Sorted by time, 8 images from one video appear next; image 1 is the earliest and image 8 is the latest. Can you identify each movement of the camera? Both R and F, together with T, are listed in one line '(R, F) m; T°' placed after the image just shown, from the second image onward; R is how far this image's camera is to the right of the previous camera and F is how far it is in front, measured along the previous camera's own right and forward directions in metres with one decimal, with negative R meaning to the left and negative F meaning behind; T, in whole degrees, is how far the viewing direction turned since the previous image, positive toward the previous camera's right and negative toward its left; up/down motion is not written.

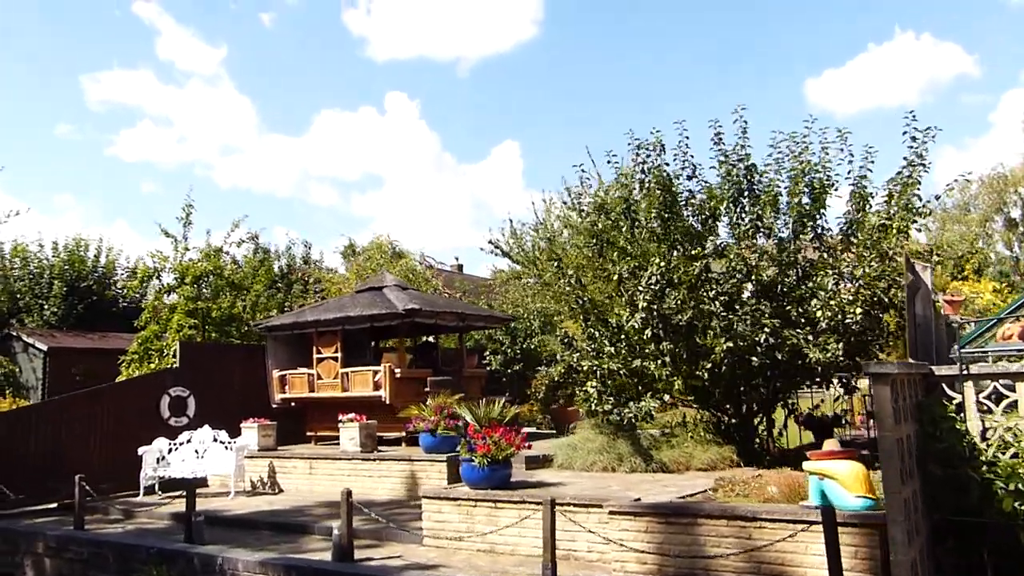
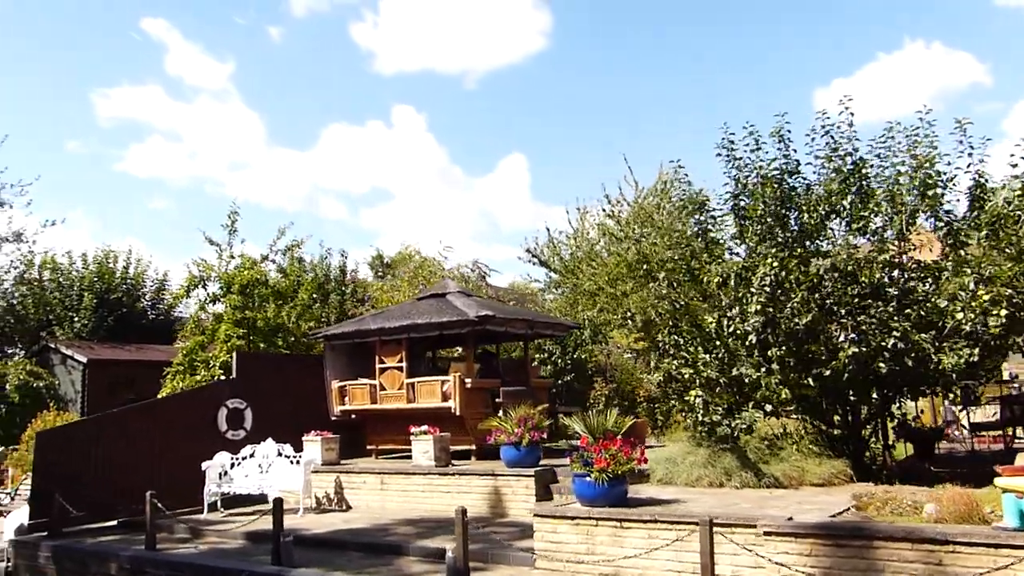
(-1.2, +0.7) m; 0°
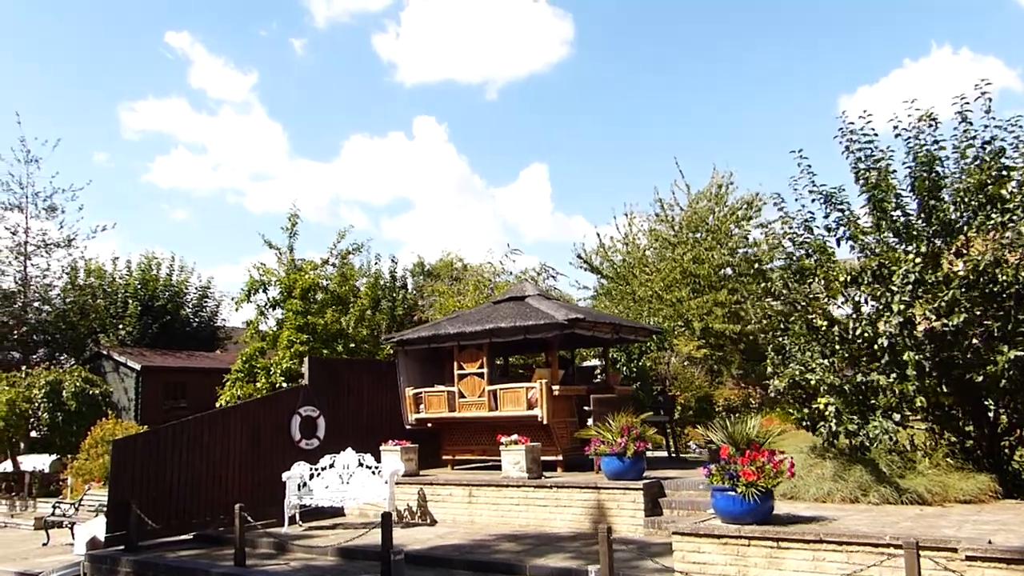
(-1.2, +0.7) m; -1°
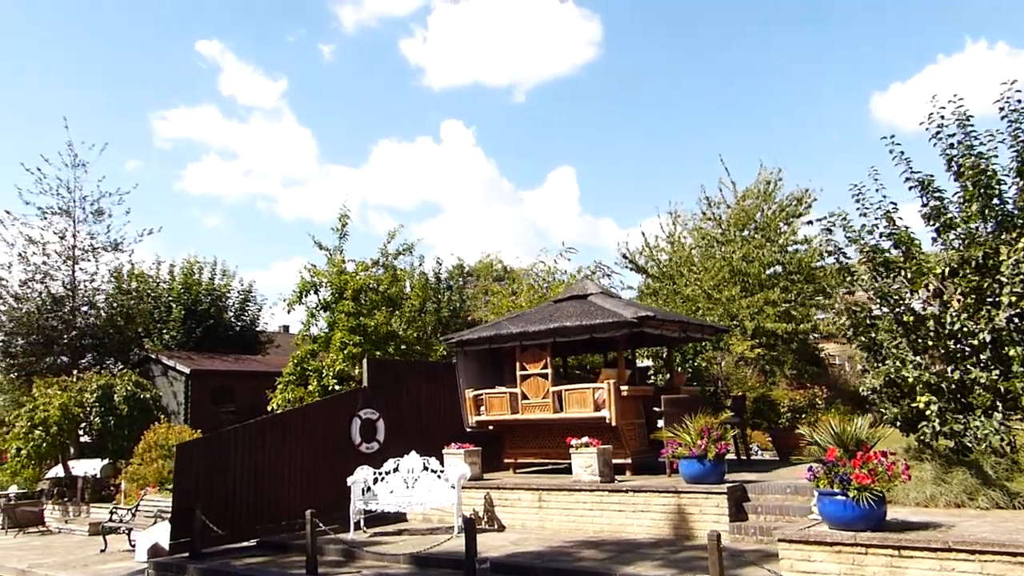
(-0.6, +0.4) m; -2°
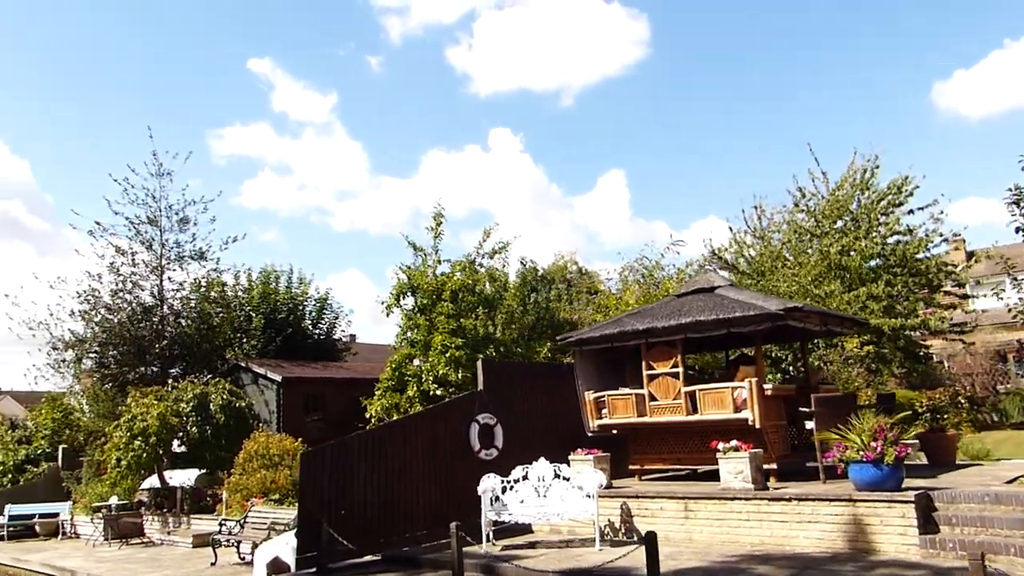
(-1.2, +0.8) m; -3°
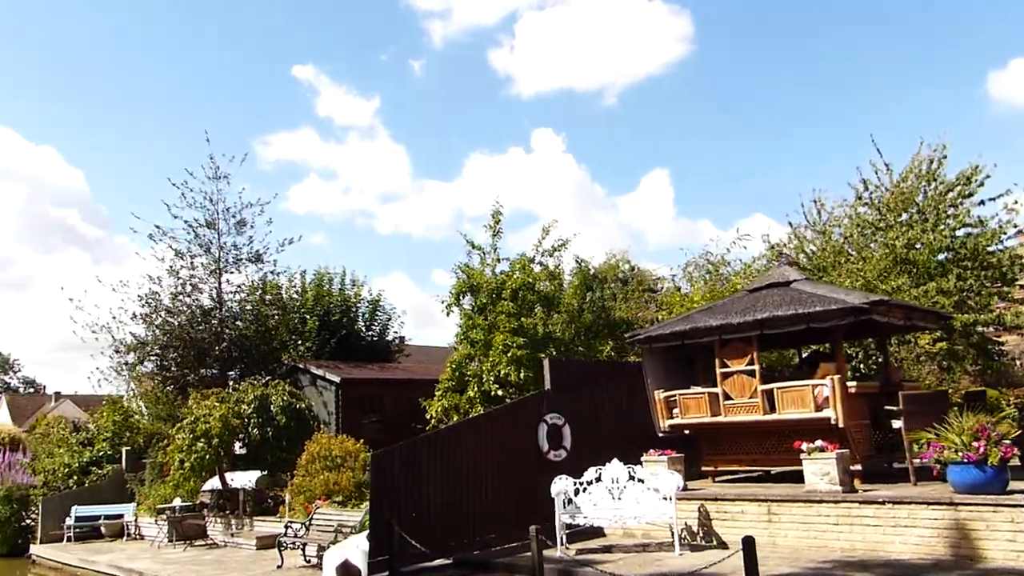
(-0.4, +0.3) m; -3°
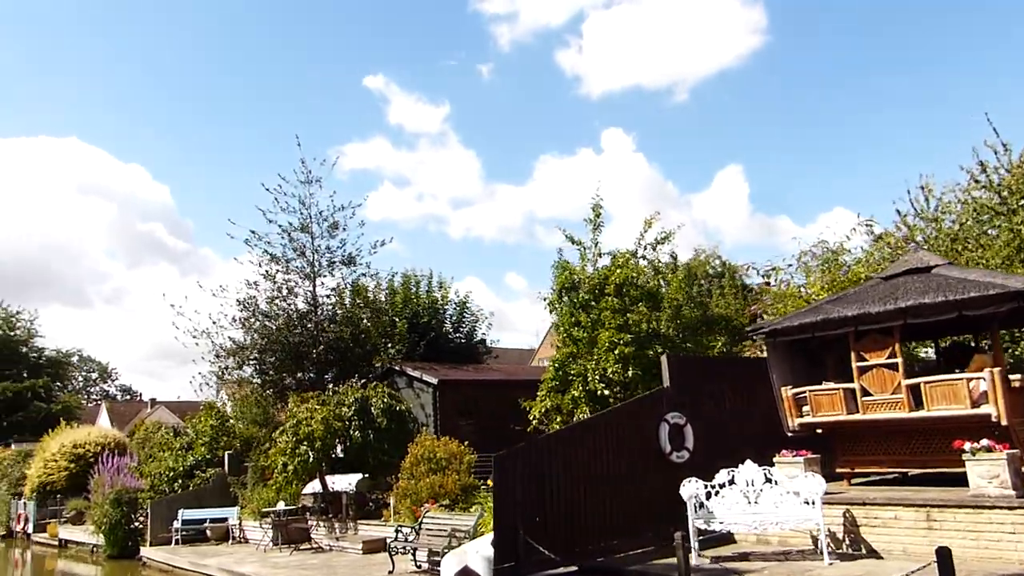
(-0.6, +0.6) m; -5°
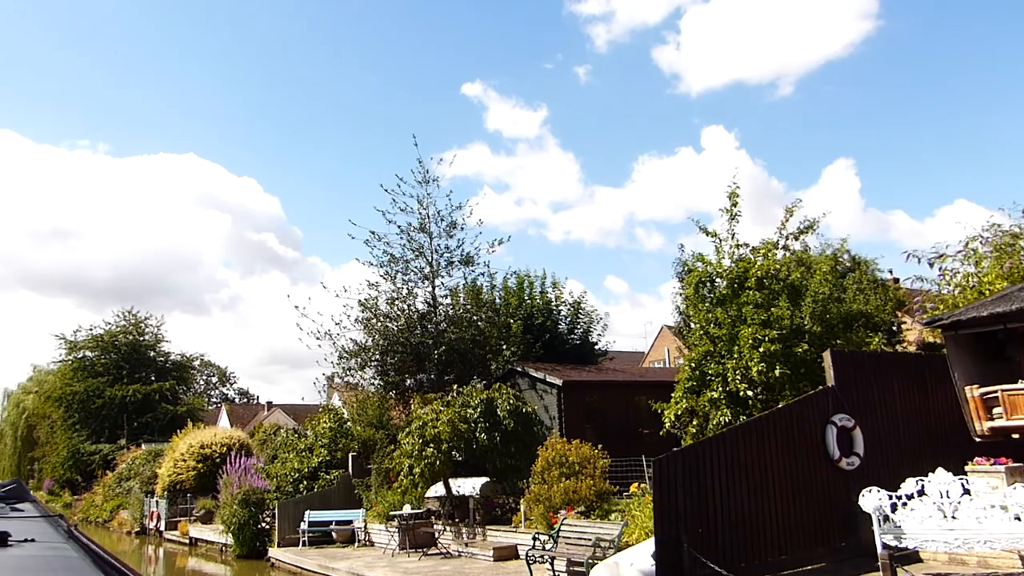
(-0.7, +0.8) m; -7°
